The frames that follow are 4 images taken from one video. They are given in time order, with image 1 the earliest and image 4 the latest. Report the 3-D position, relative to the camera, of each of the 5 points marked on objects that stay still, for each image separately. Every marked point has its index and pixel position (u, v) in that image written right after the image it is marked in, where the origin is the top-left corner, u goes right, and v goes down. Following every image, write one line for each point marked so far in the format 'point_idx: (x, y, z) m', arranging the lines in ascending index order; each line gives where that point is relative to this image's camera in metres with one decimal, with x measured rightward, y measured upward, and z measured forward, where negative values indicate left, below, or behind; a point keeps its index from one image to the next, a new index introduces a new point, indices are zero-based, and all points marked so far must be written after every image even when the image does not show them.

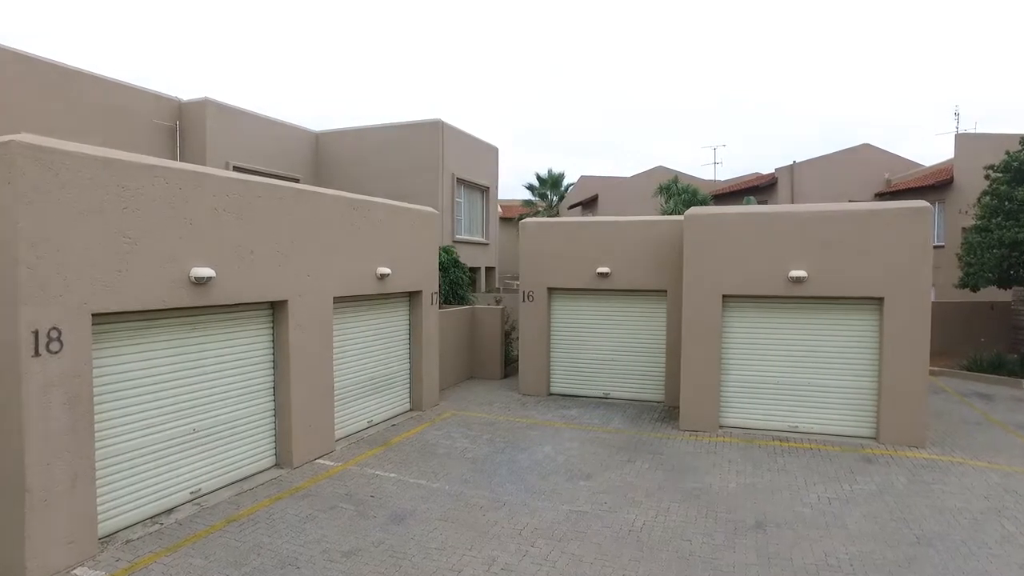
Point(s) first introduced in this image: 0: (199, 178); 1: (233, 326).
0: (-3.3, +1.2, +6.2) m
1: (-3.3, -0.5, +6.9) m
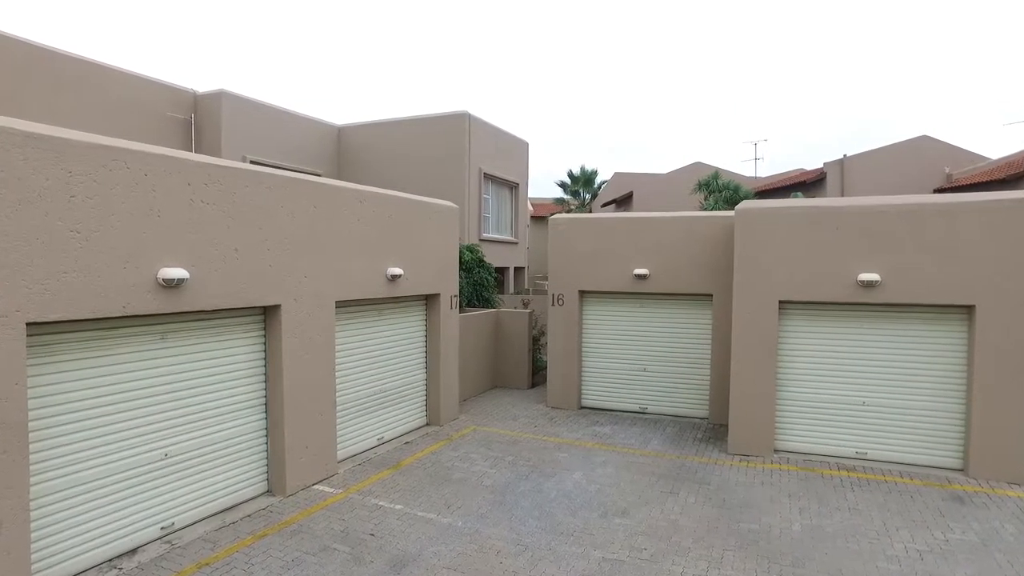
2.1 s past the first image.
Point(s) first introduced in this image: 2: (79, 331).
0: (-3.1, +1.1, +5.3) m
1: (-3.1, -0.5, +6.1) m
2: (-3.6, -0.3, +4.9) m
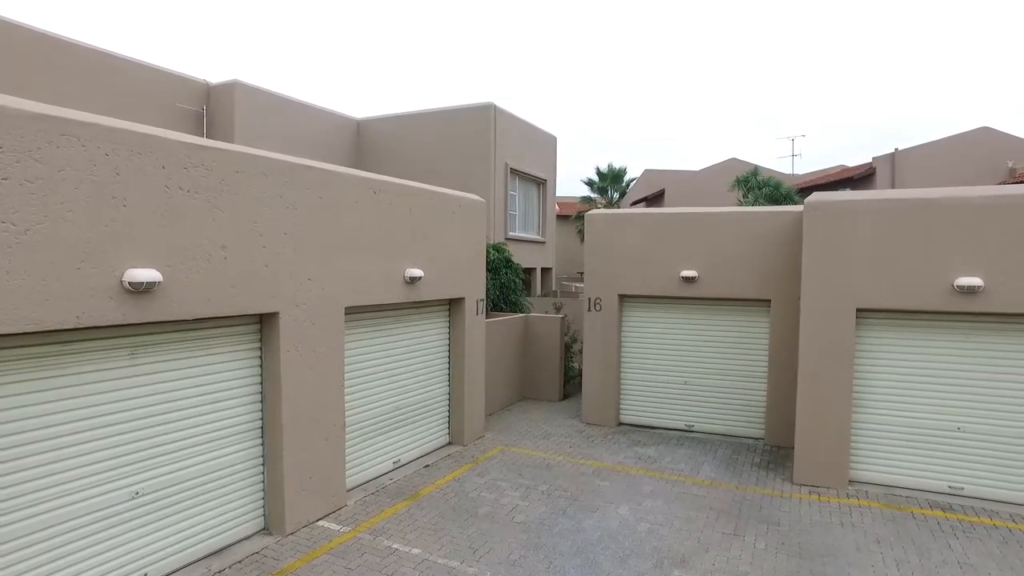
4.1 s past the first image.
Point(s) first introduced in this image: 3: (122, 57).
0: (-2.8, +1.1, +4.4) m
1: (-2.7, -0.5, +5.1) m
2: (-3.3, -0.4, +4.0) m
3: (-7.8, +4.6, +11.7) m
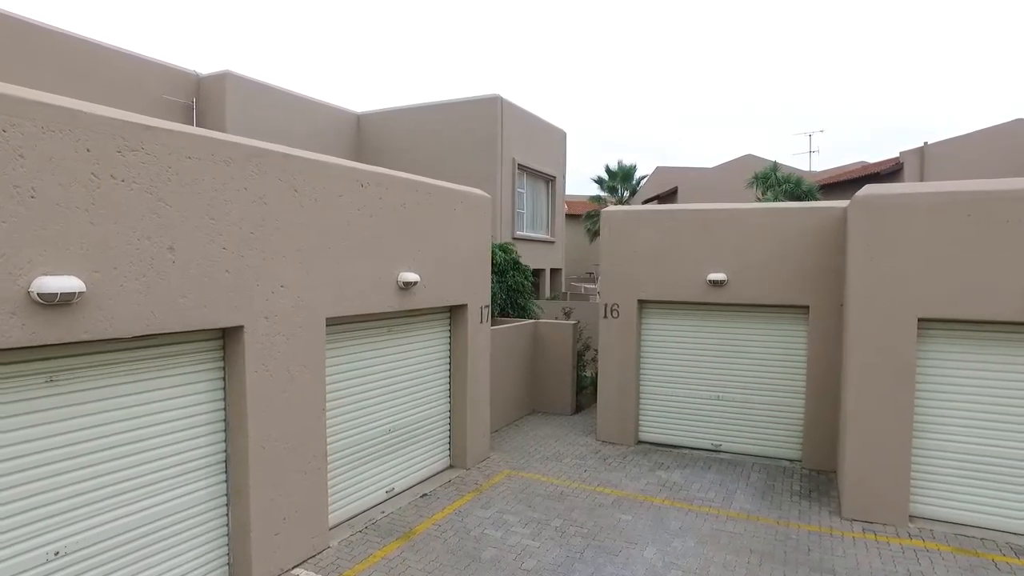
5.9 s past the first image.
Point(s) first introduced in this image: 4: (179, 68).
0: (-2.7, +1.0, +3.5) m
1: (-2.7, -0.6, +4.3) m
2: (-3.2, -0.5, +3.1) m
3: (-7.6, +4.5, +10.9) m
4: (-6.9, +4.6, +12.2) m
